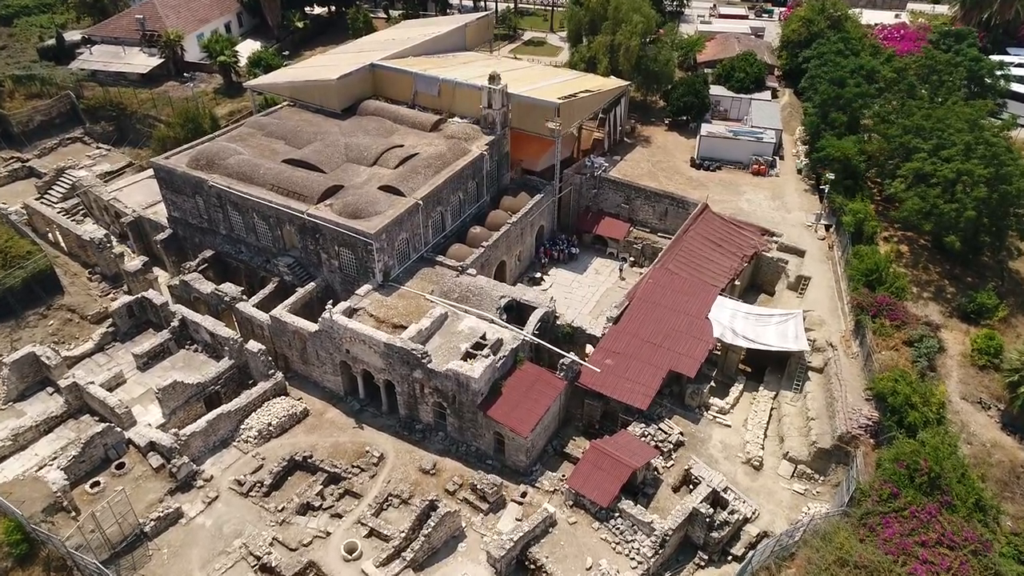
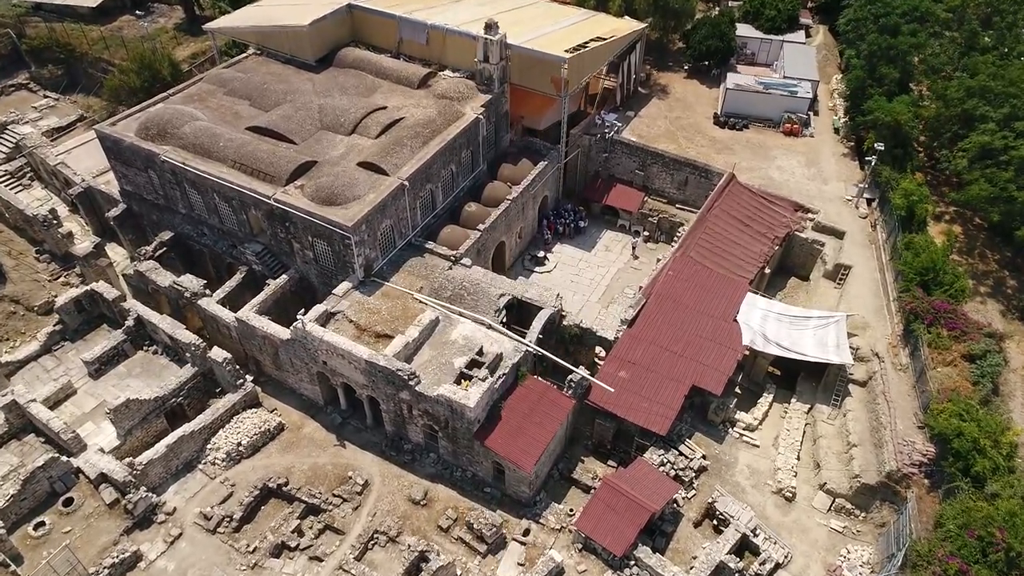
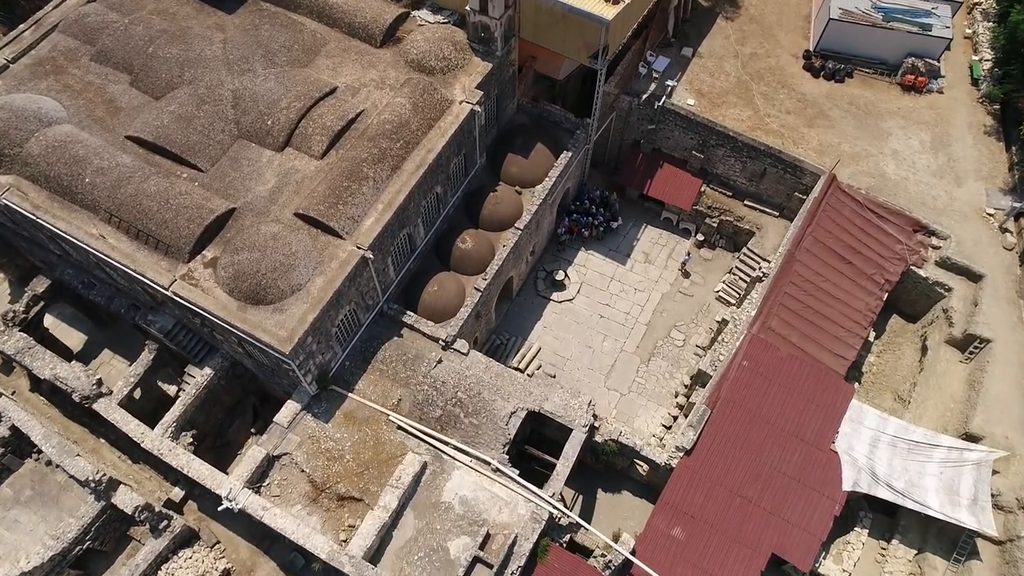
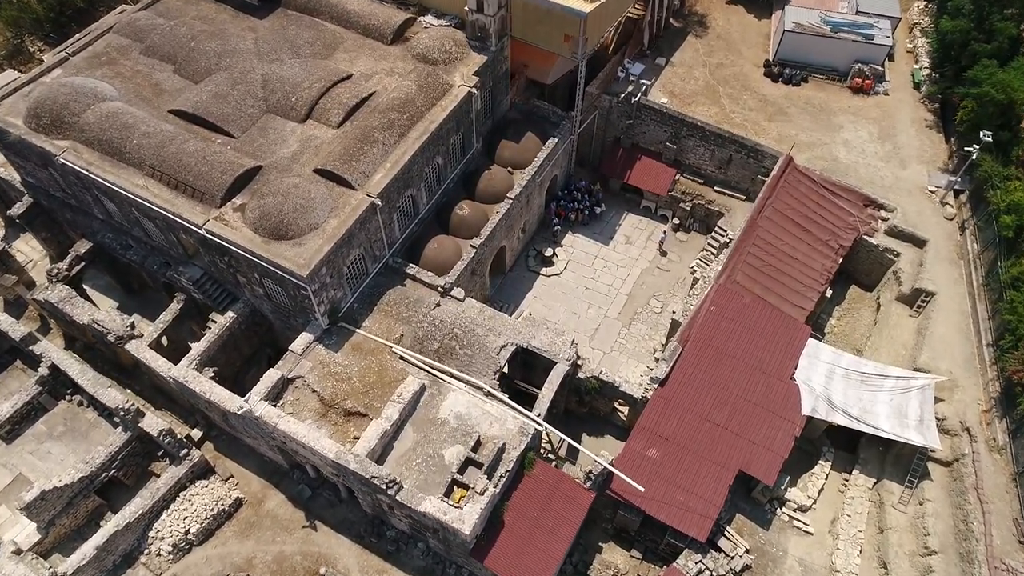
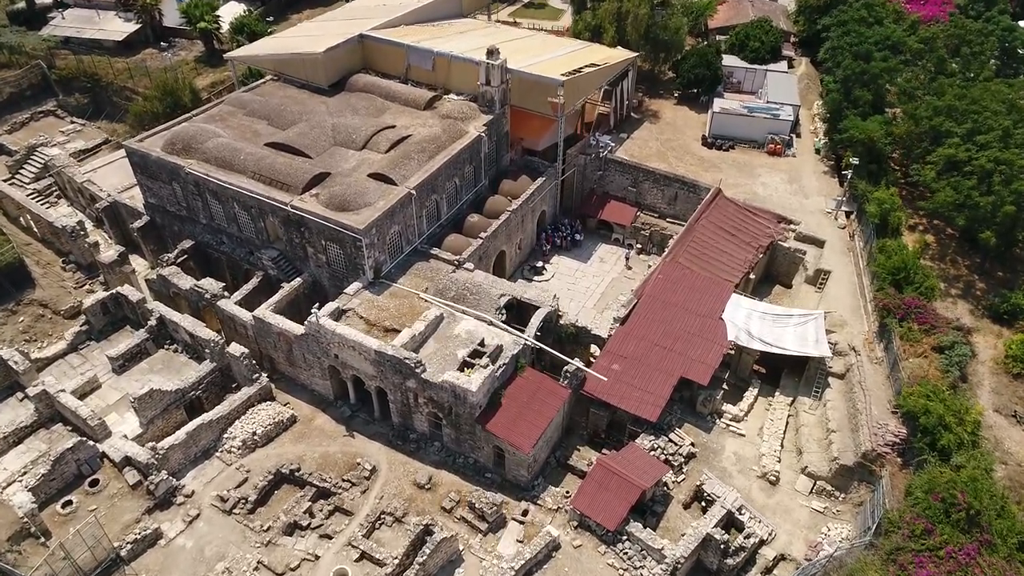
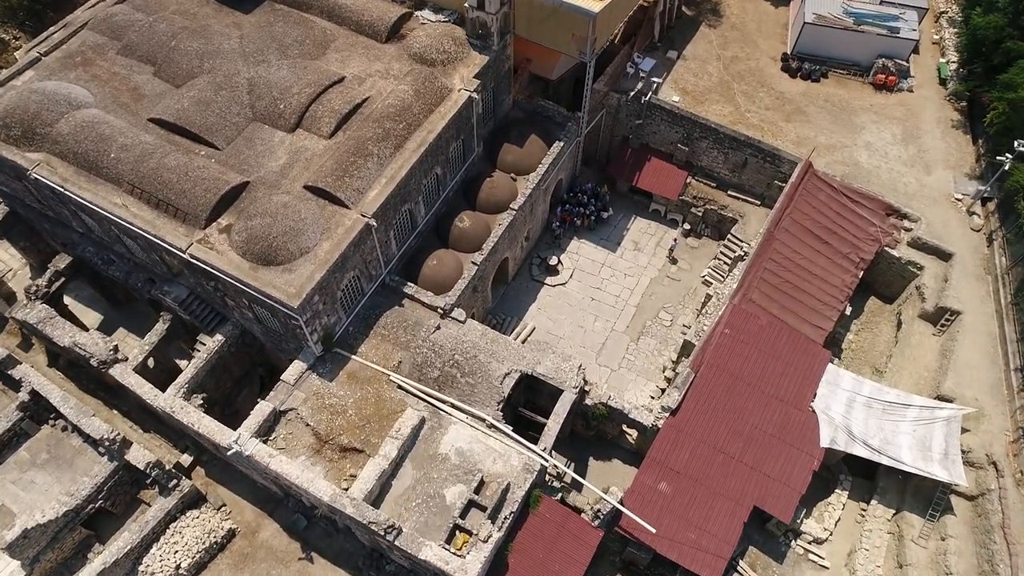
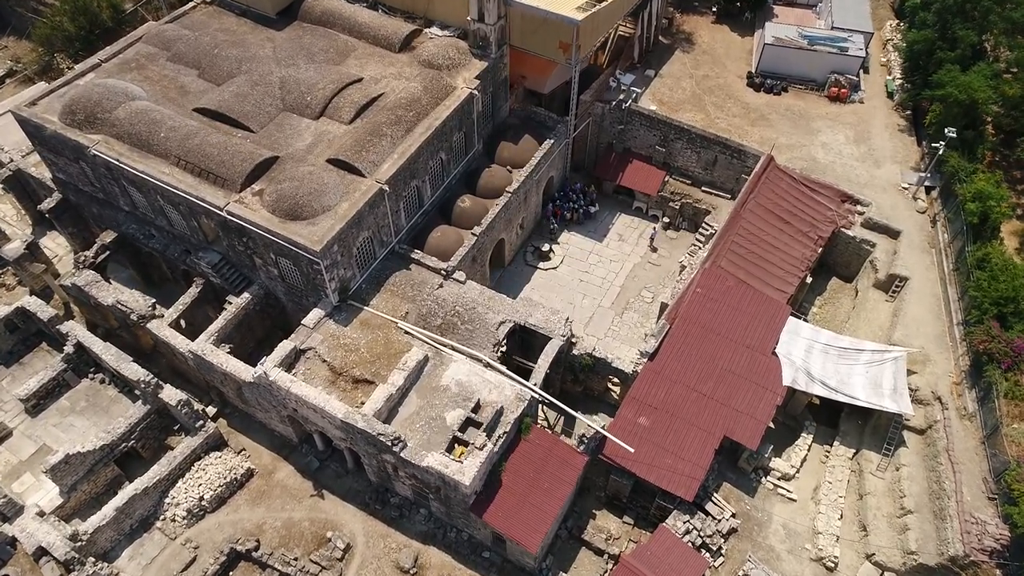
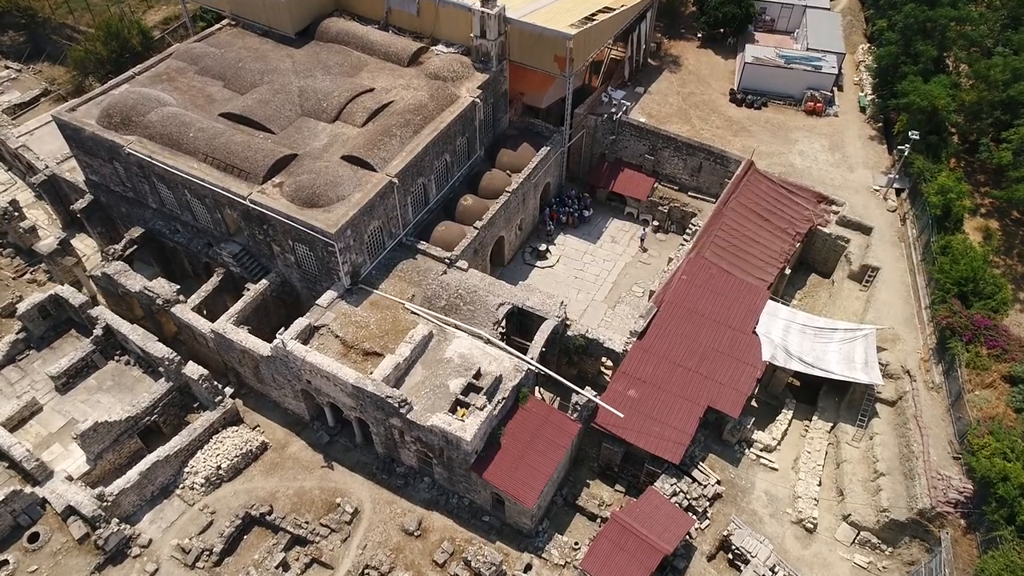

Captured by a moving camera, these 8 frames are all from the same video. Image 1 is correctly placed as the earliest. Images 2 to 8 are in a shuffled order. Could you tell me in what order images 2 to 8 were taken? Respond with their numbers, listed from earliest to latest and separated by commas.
5, 2, 8, 7, 4, 6, 3
